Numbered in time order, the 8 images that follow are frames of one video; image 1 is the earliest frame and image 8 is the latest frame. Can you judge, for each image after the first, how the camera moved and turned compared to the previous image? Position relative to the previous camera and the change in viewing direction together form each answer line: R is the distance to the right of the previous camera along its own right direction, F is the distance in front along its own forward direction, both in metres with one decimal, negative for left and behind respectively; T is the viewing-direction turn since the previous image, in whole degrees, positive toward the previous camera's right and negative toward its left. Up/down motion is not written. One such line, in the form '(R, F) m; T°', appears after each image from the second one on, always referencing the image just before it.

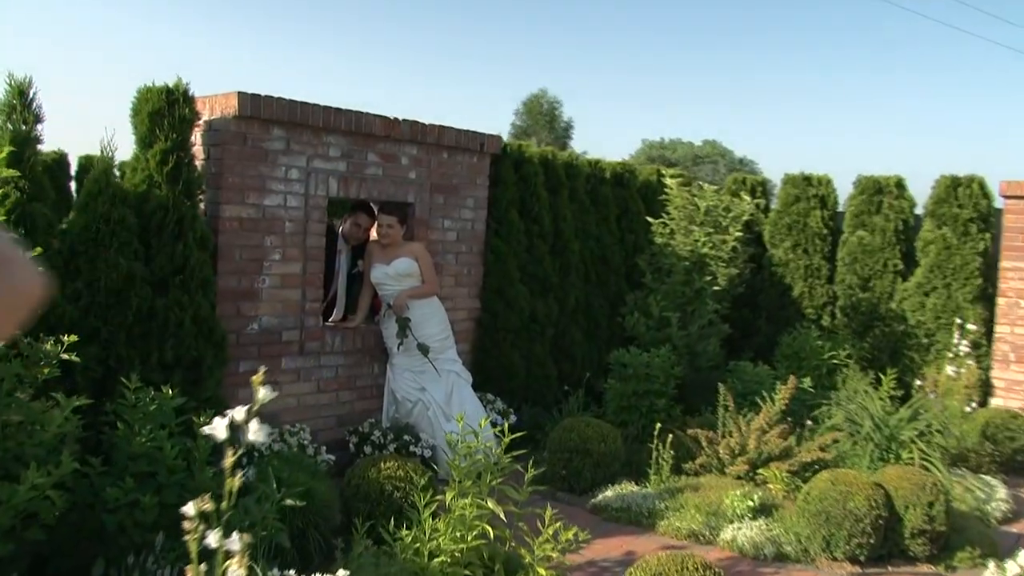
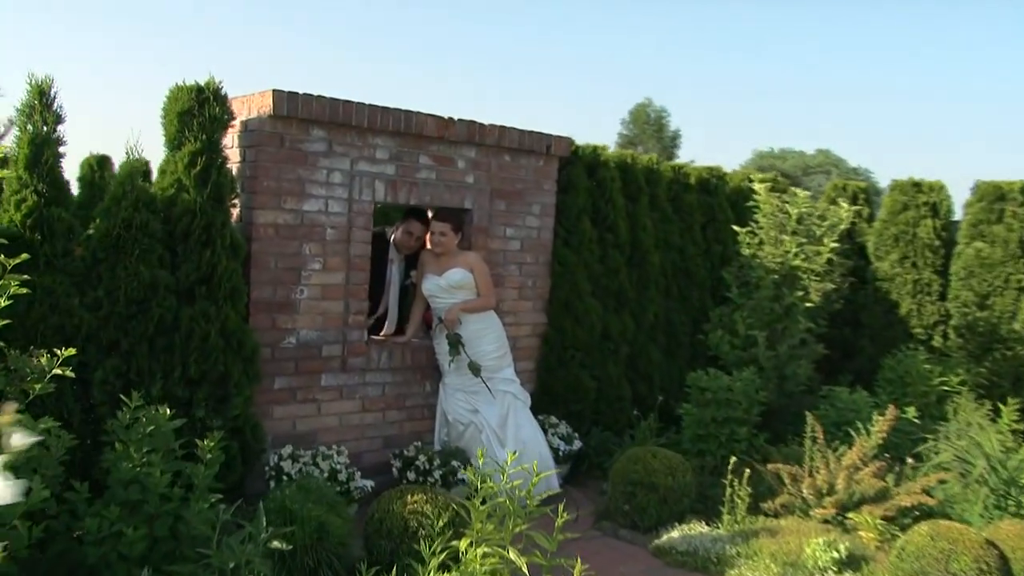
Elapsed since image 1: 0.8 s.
(+0.3, +0.5) m; -7°
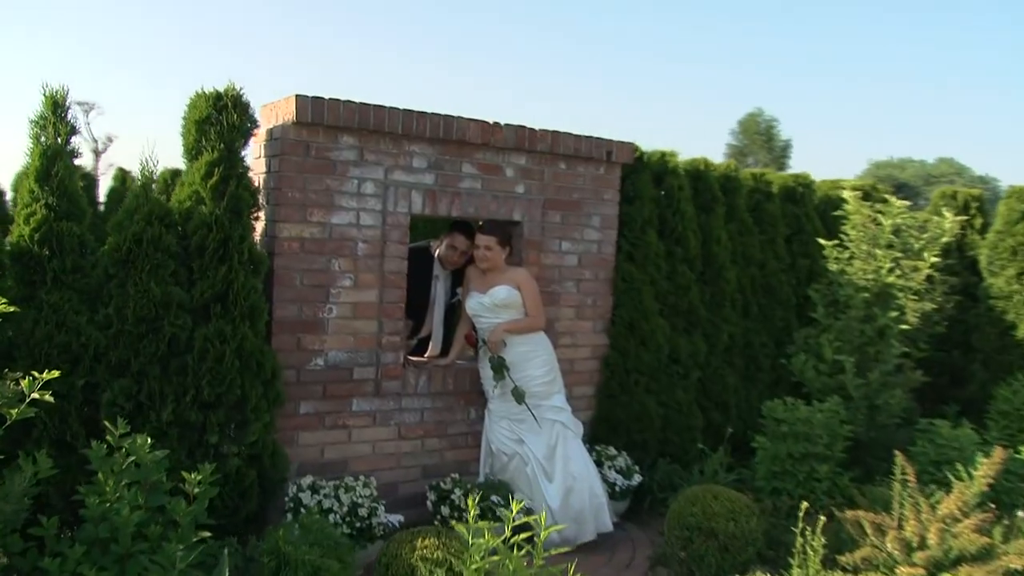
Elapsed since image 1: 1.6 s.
(+0.3, +0.5) m; -7°
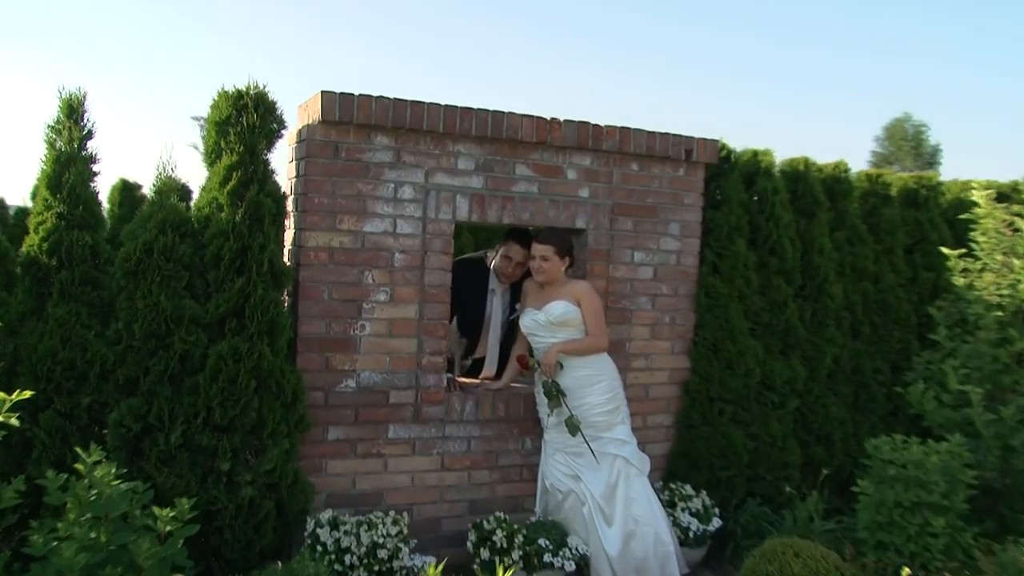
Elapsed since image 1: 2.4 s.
(+0.4, +0.6) m; -9°
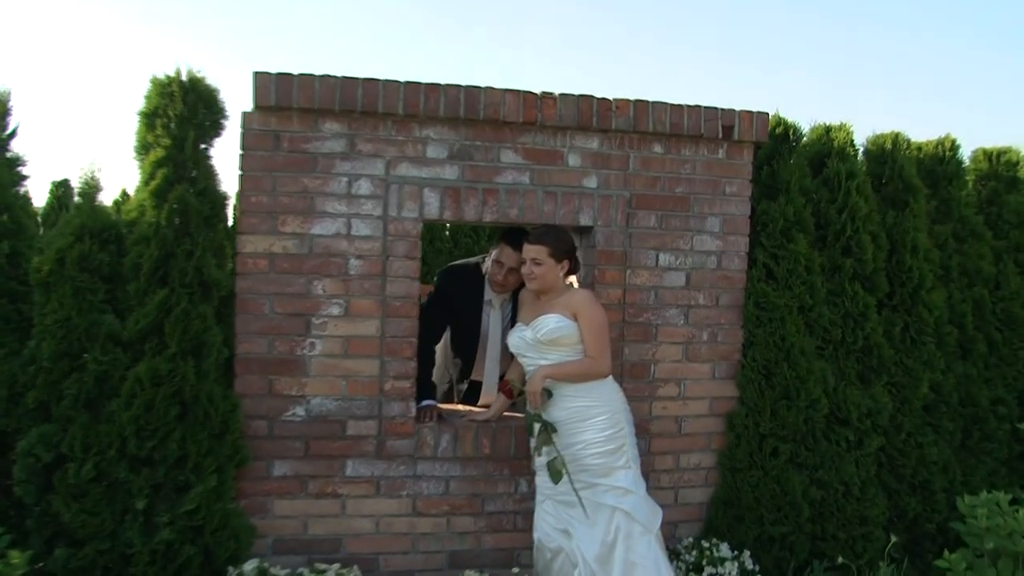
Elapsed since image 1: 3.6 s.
(+0.8, +0.8) m; -11°
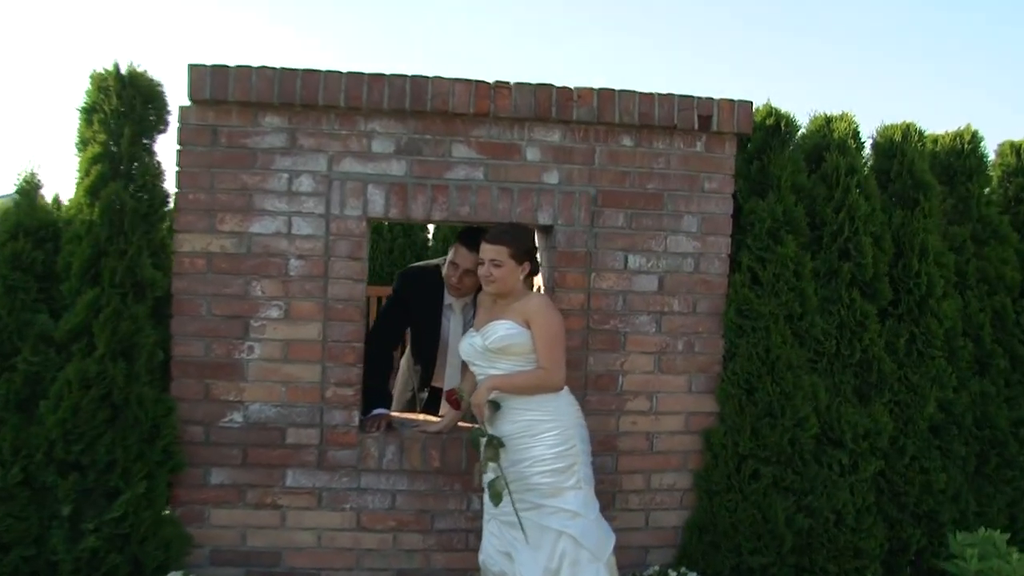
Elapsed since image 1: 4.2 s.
(+0.6, +0.3) m; -6°
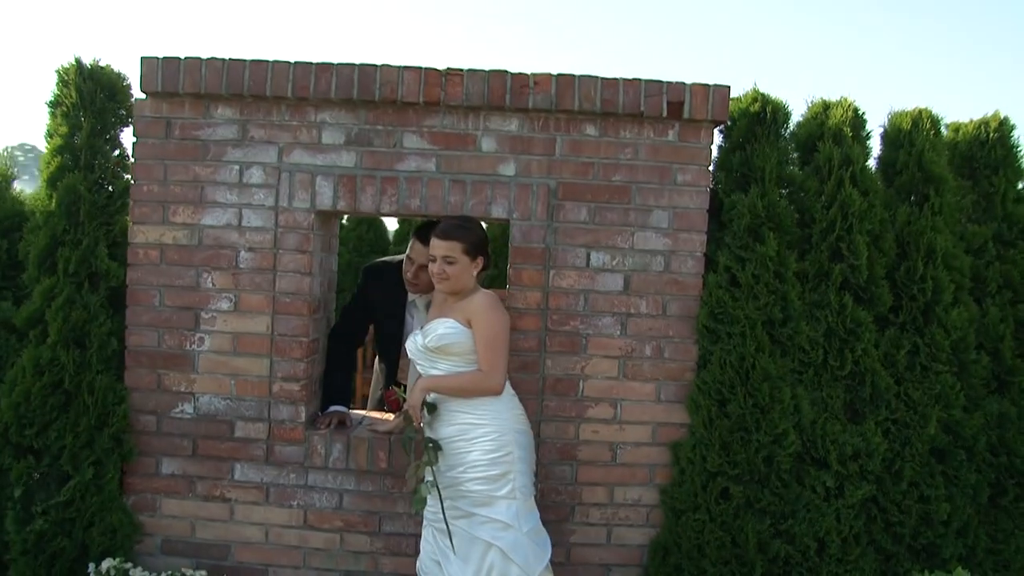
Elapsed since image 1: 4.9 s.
(+0.7, +0.2) m; -9°
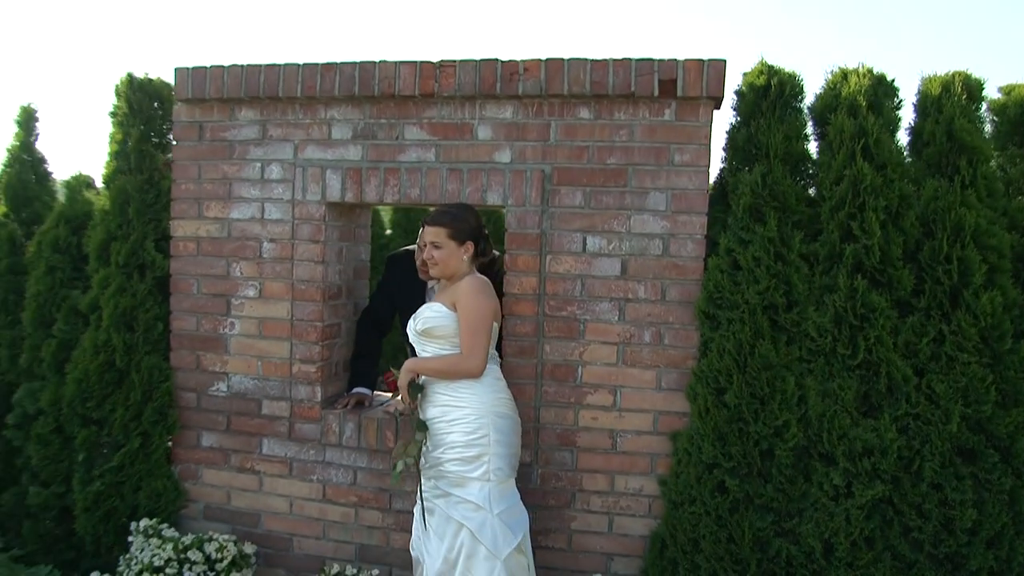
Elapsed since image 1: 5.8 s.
(+0.8, +0.1) m; -14°
